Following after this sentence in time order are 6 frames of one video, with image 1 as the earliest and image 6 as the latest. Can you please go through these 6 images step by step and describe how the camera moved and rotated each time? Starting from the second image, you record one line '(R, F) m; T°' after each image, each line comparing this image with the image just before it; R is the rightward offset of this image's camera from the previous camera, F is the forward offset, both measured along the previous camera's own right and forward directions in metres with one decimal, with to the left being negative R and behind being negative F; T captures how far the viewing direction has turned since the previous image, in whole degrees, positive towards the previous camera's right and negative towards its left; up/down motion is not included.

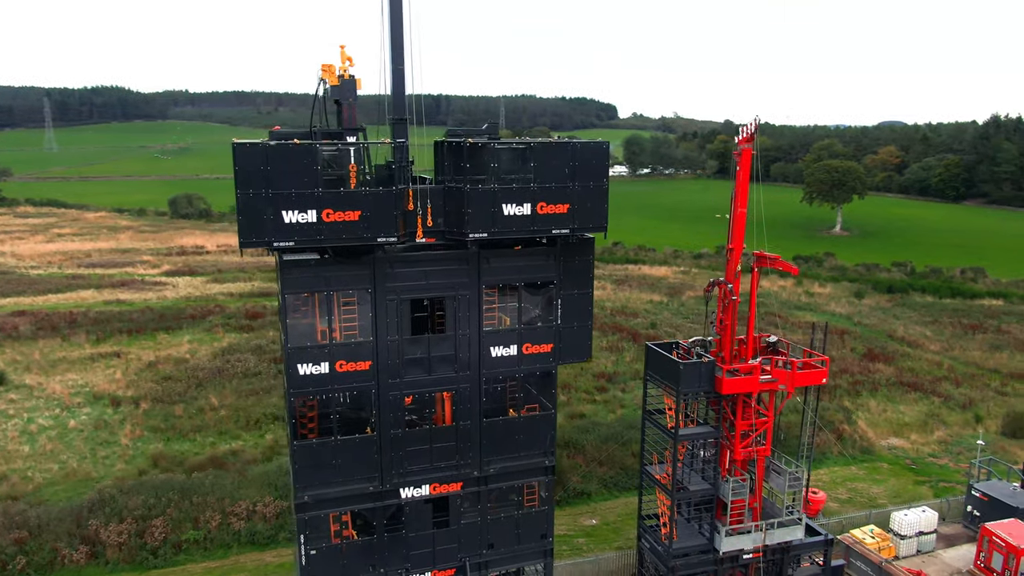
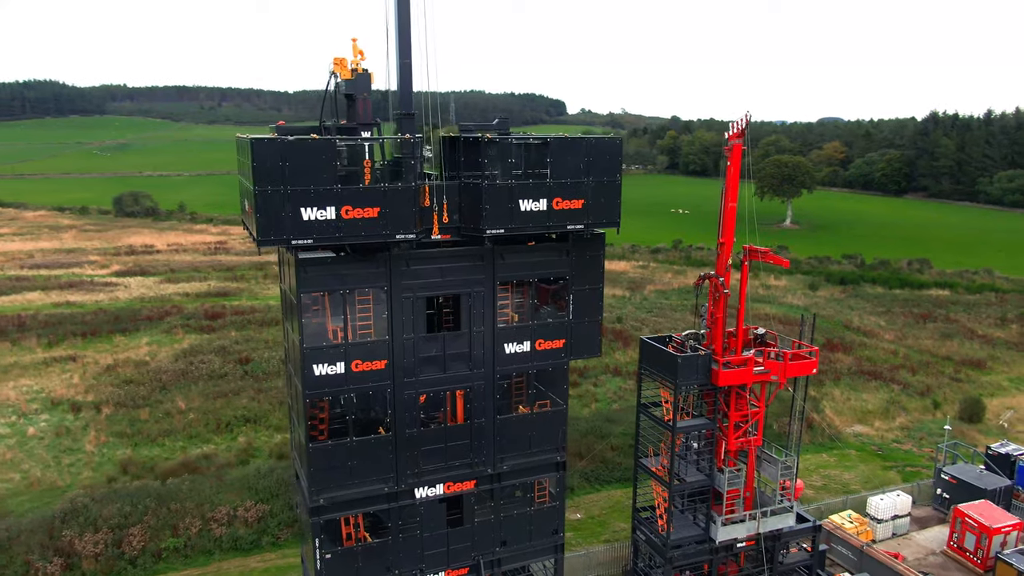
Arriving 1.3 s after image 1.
(-0.8, +0.1) m; +3°
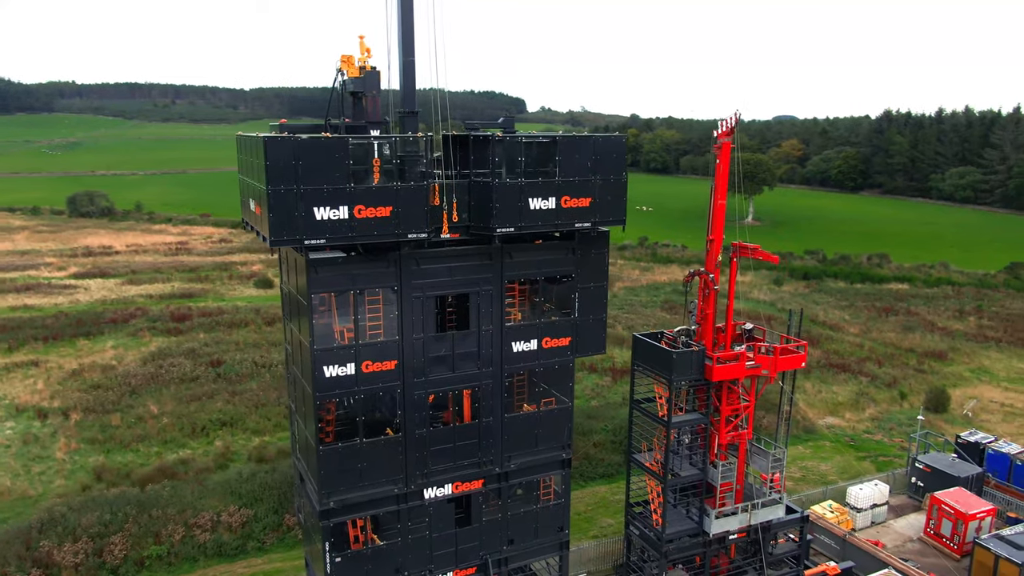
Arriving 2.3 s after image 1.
(-0.5, 0.0) m; +3°
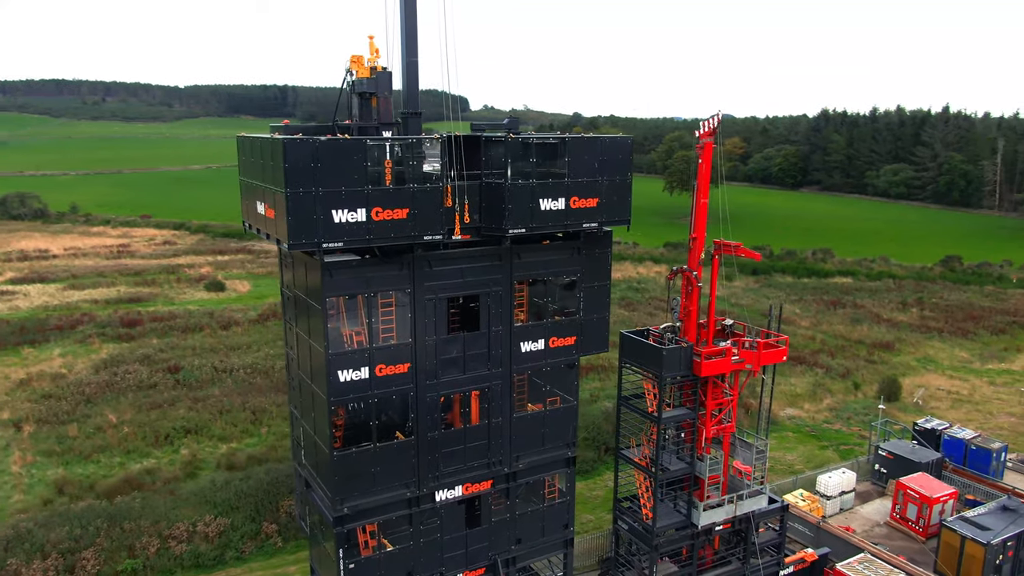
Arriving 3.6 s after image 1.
(-0.8, 0.0) m; +4°
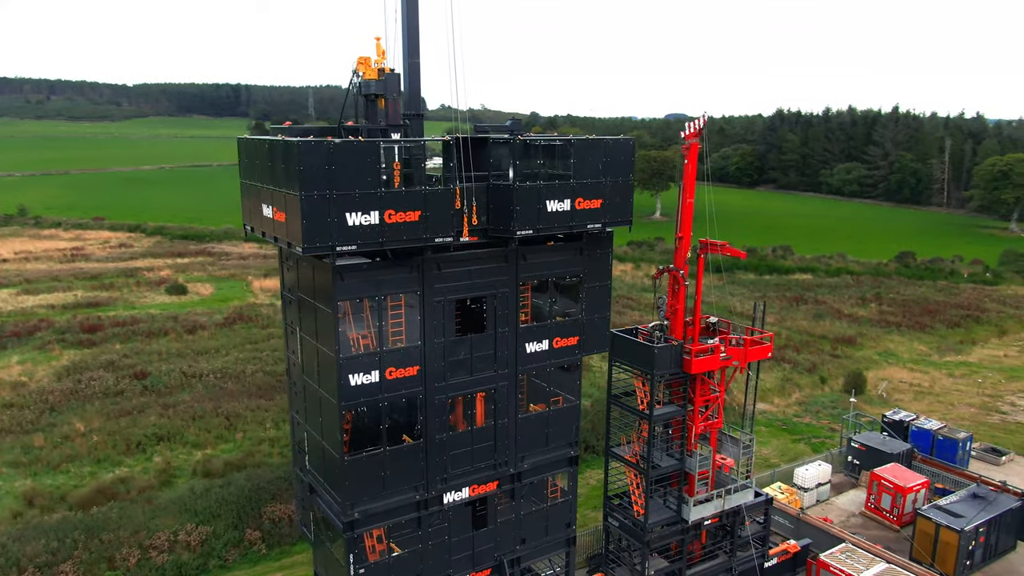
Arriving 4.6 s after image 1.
(-0.6, 0.0) m; +3°
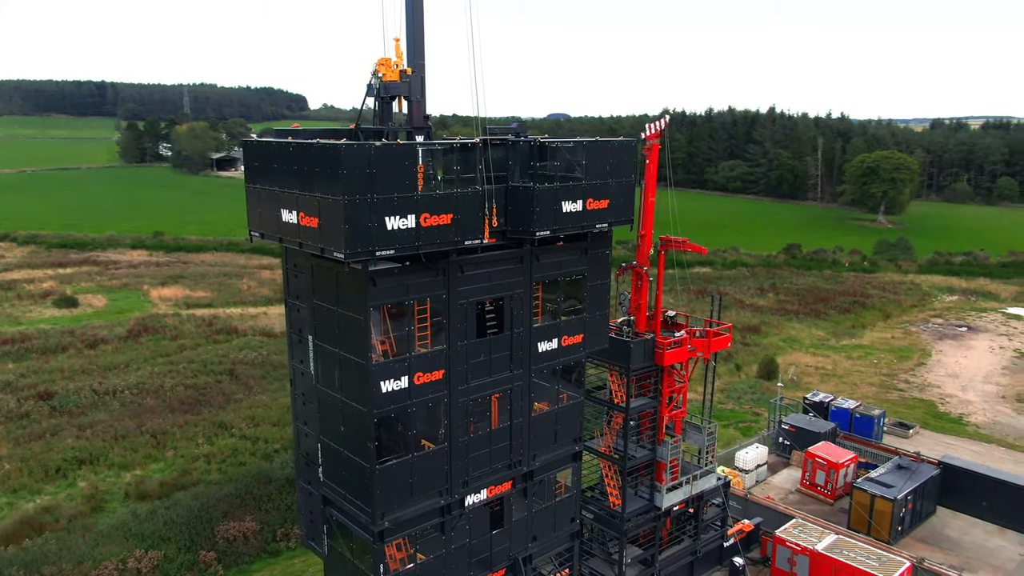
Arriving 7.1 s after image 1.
(-1.5, -0.1) m; +7°
